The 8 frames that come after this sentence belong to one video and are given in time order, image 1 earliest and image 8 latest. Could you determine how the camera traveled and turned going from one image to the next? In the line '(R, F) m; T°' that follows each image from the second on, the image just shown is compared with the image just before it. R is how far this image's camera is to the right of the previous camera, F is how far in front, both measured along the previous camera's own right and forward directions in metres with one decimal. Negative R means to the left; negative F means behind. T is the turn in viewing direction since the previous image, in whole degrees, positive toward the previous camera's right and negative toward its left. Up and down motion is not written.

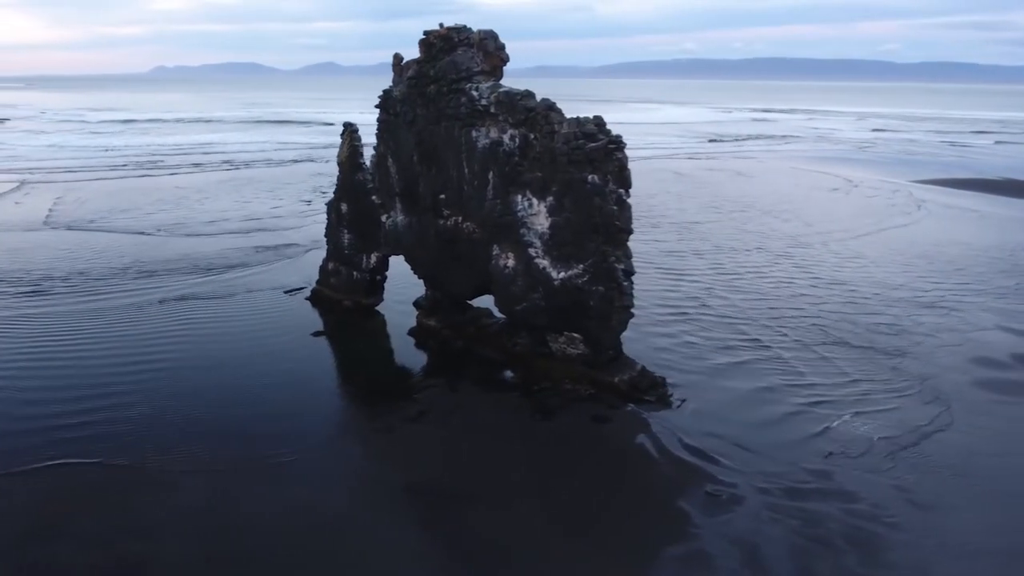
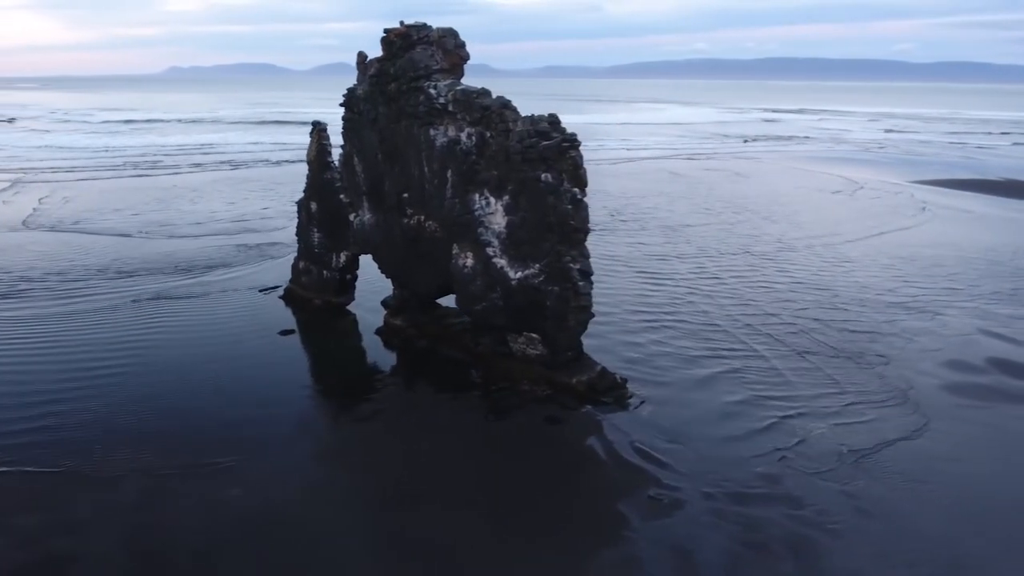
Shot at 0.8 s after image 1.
(+1.2, +0.1) m; -1°
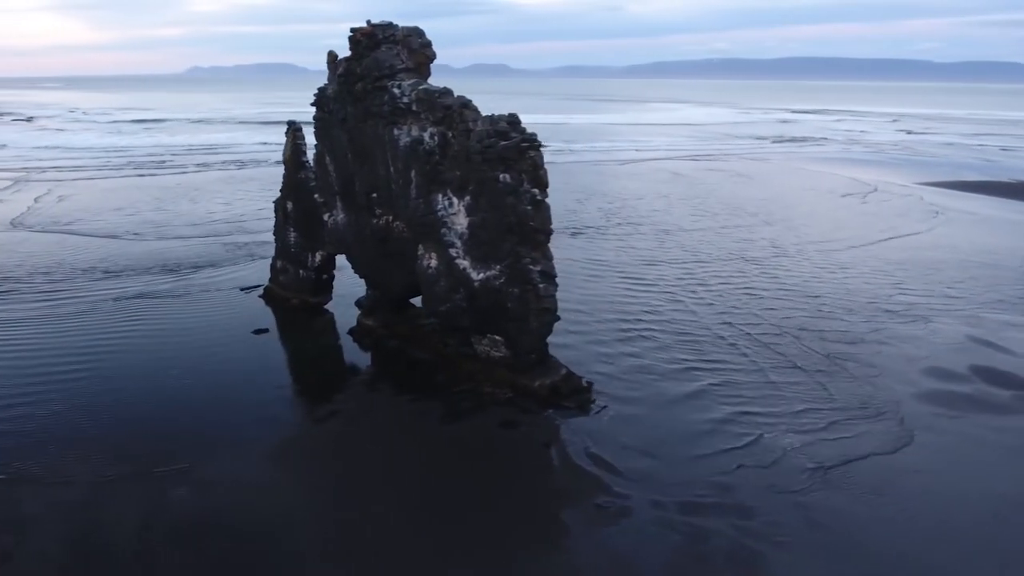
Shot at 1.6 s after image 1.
(+1.2, +0.2) m; -2°
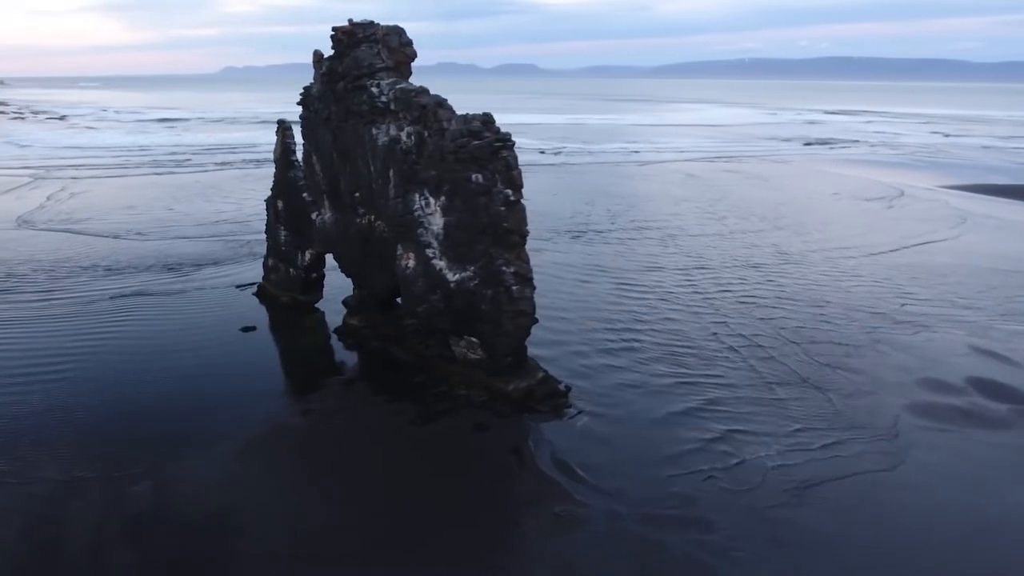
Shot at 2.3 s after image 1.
(+1.1, +0.2) m; -2°
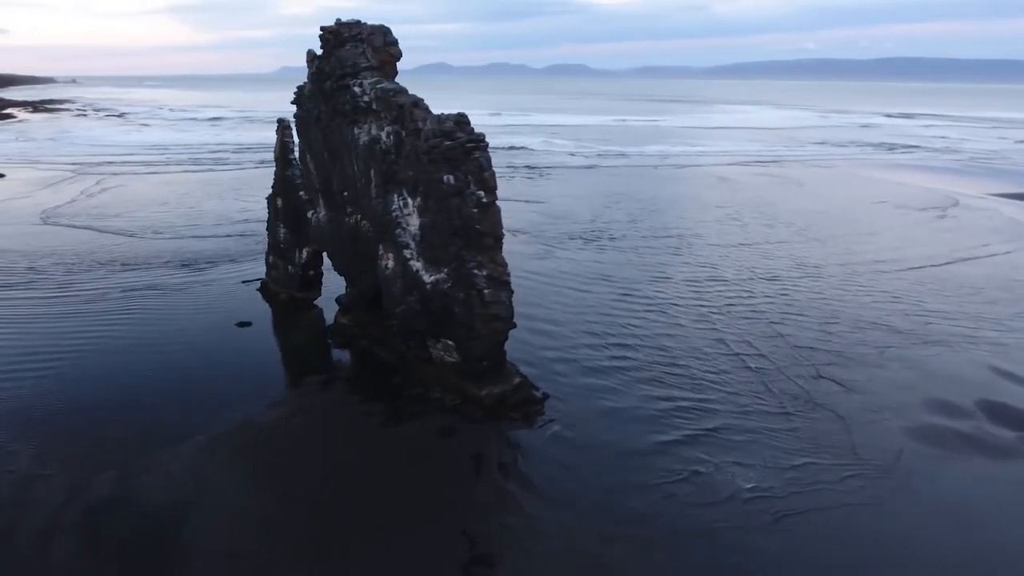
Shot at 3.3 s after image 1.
(+1.5, +0.3) m; -4°
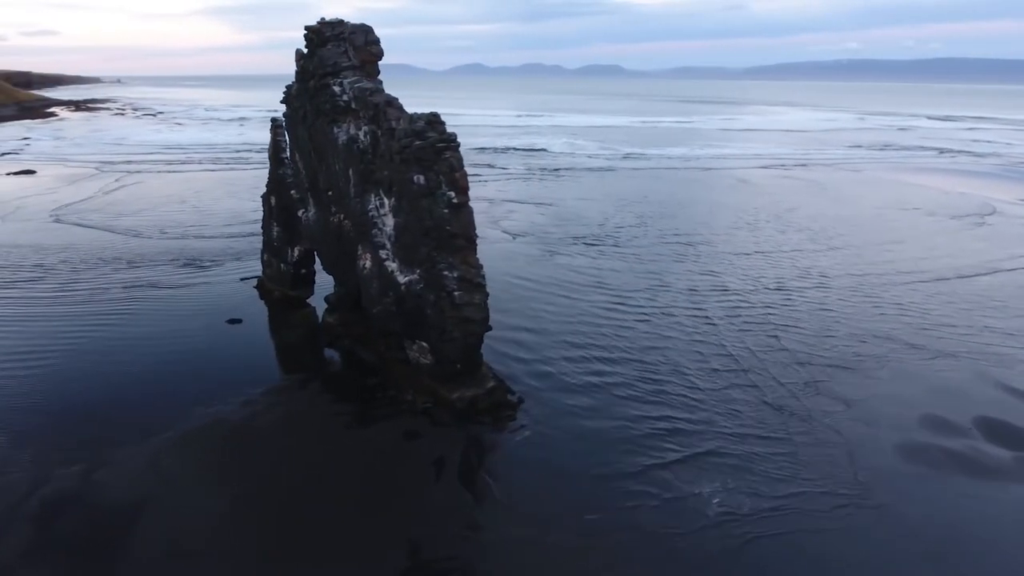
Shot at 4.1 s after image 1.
(+1.2, +0.2) m; -3°
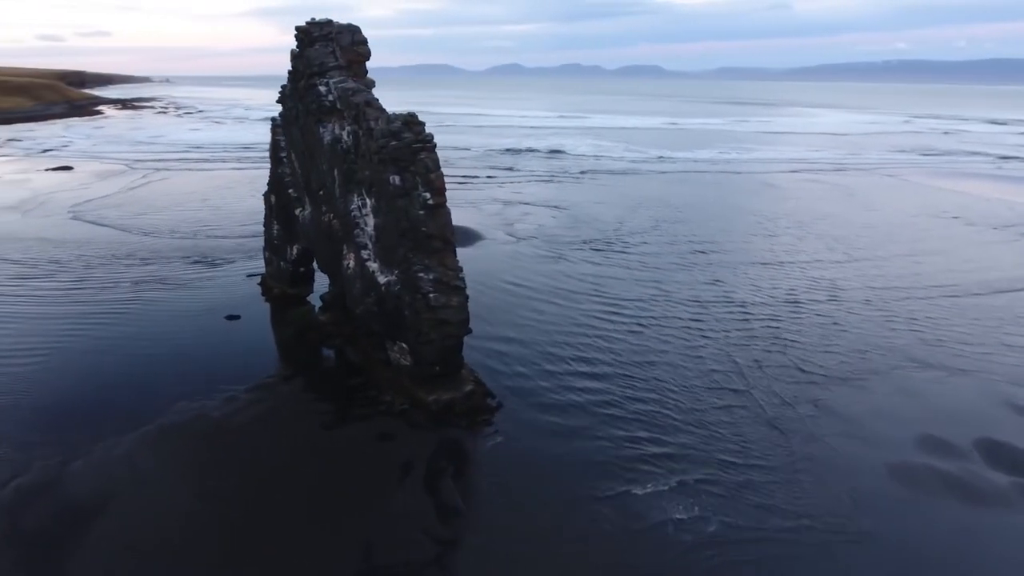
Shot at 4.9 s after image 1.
(+1.2, +0.2) m; -3°
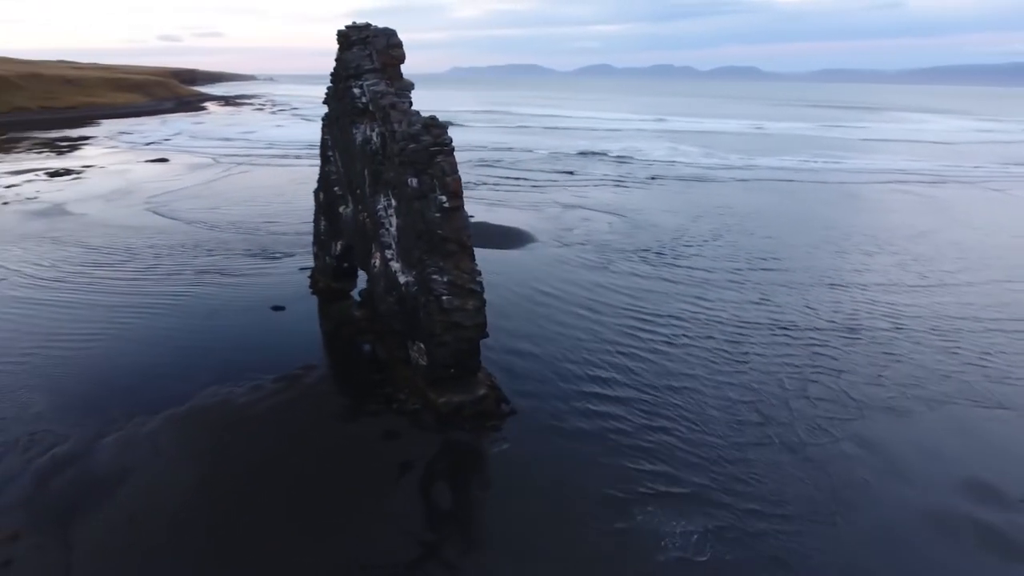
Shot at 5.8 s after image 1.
(+1.3, +0.2) m; -7°
